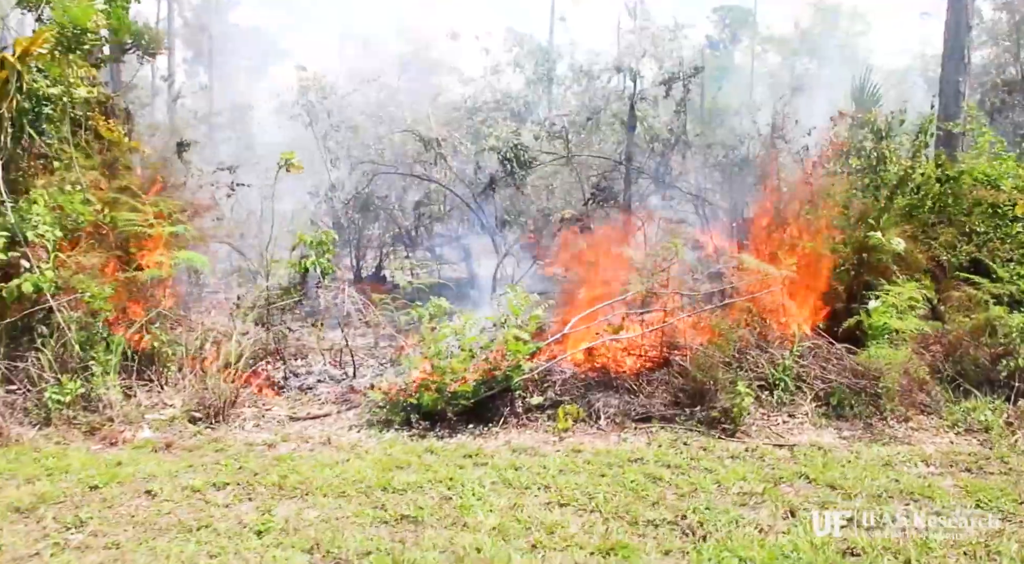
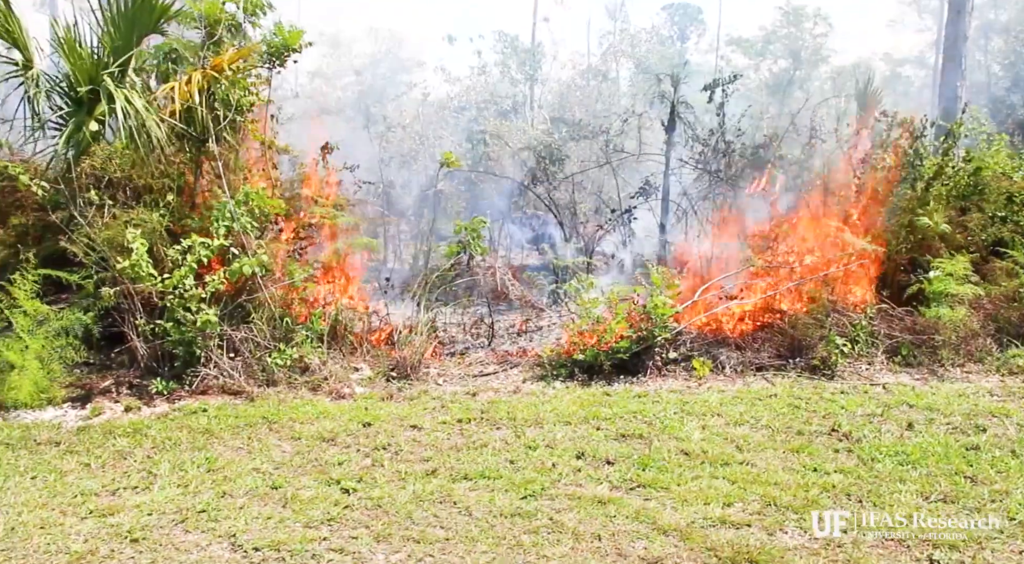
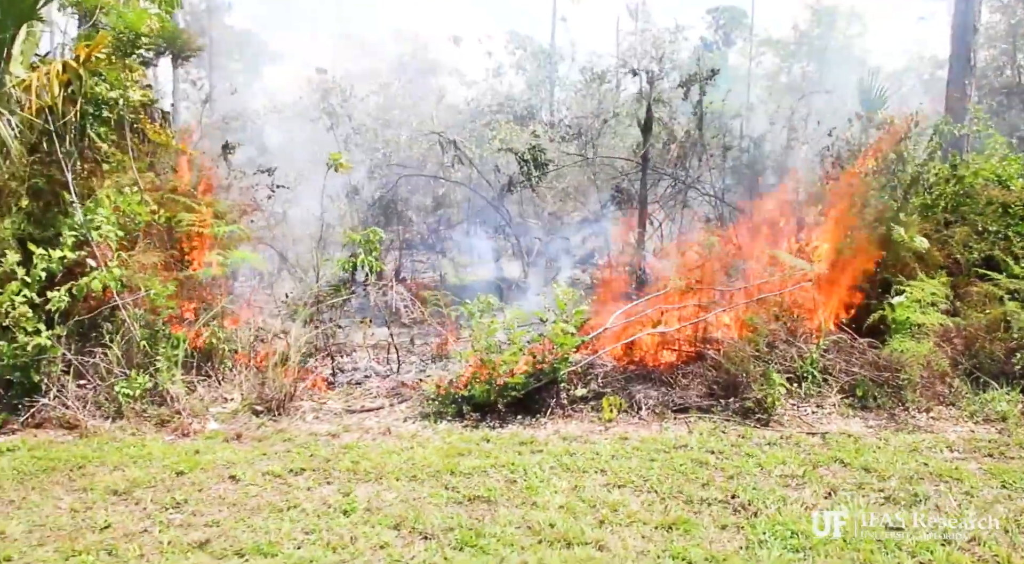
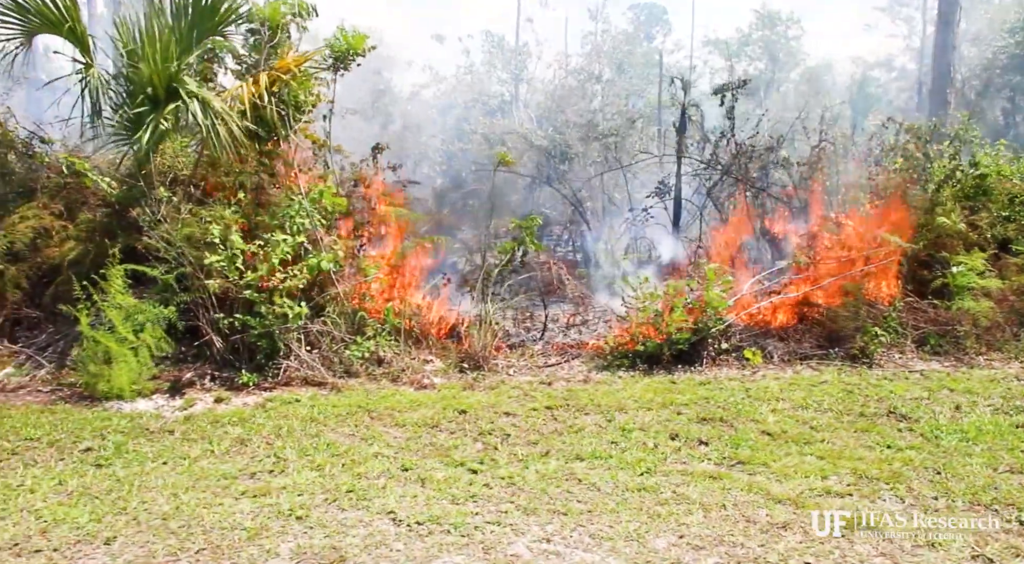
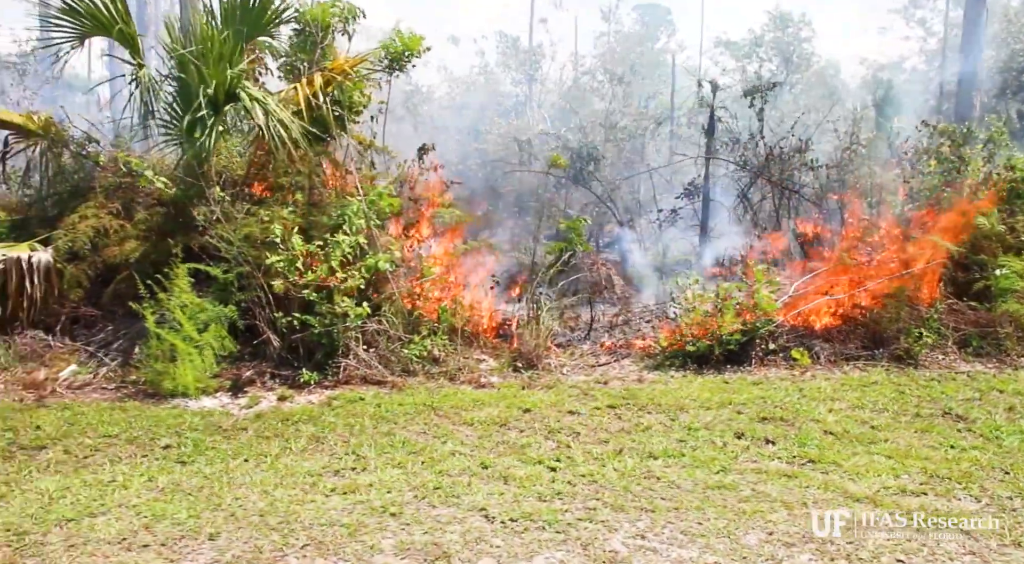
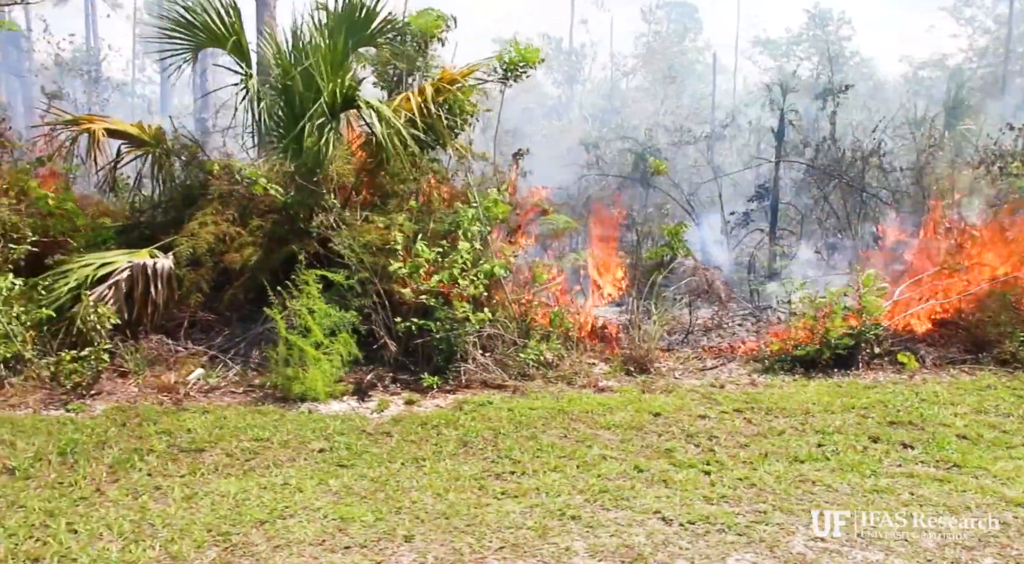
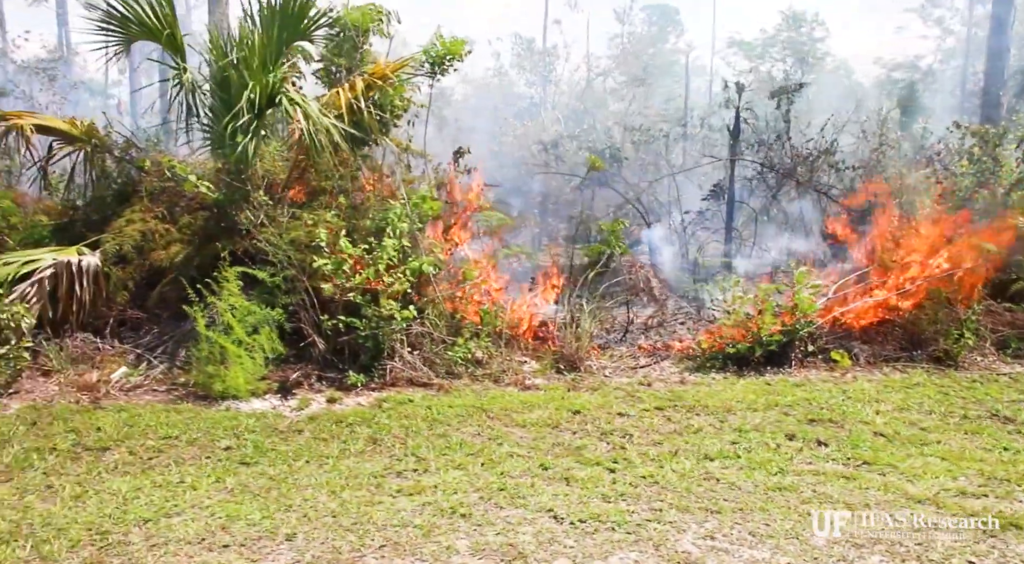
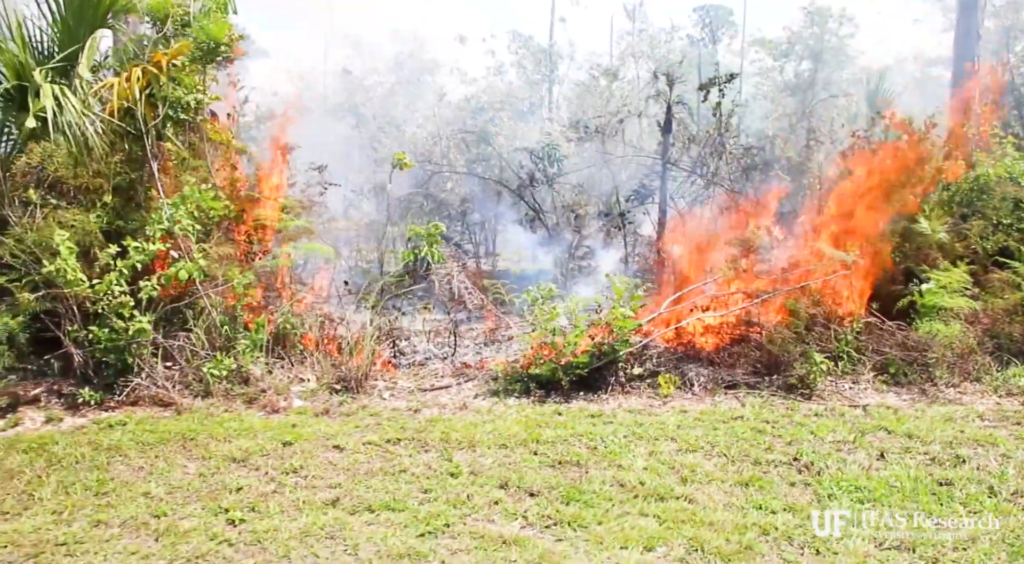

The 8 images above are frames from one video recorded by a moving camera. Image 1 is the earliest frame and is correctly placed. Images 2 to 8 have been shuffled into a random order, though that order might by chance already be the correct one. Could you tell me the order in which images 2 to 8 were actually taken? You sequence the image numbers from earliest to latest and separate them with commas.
3, 8, 2, 4, 5, 7, 6
